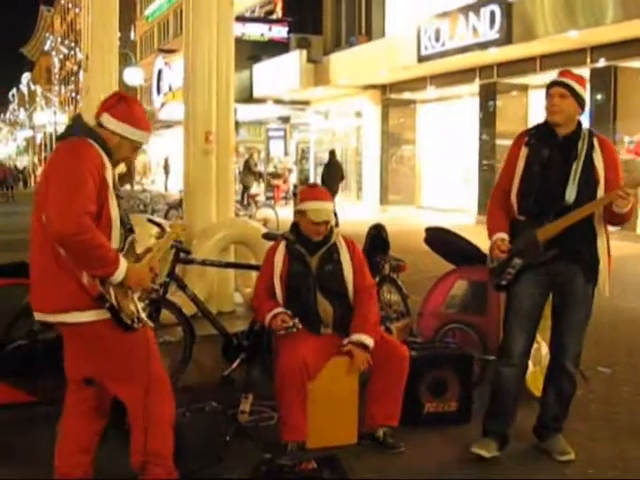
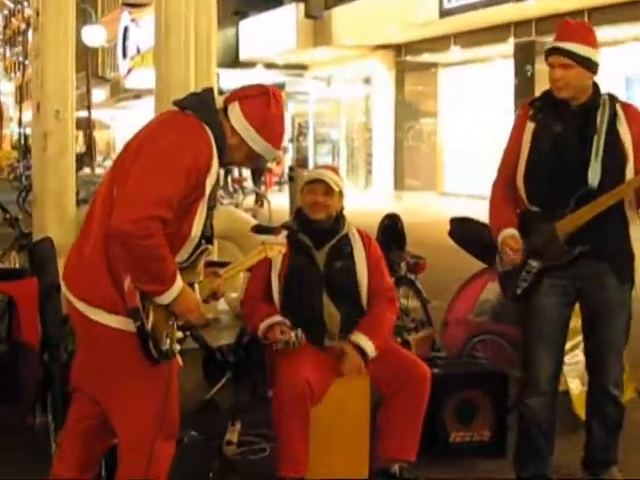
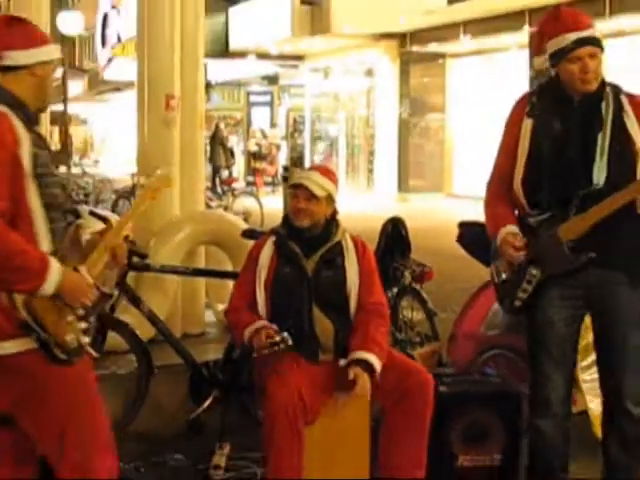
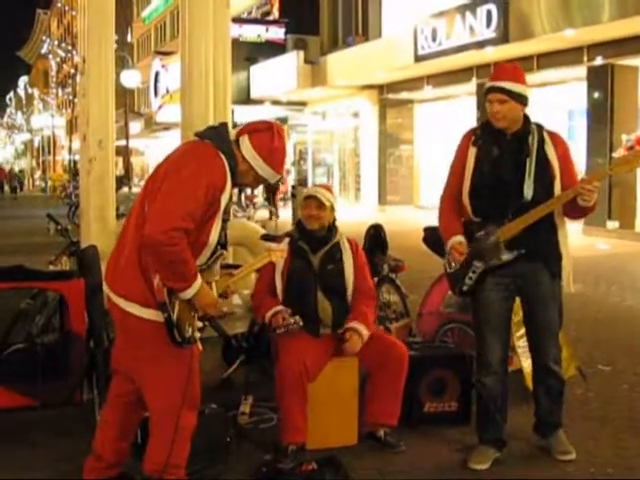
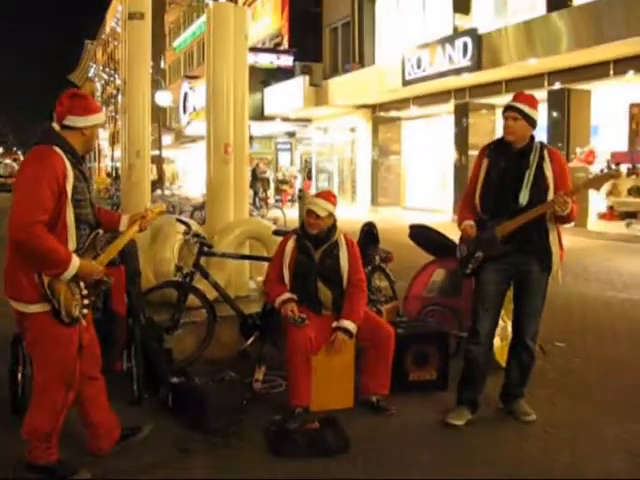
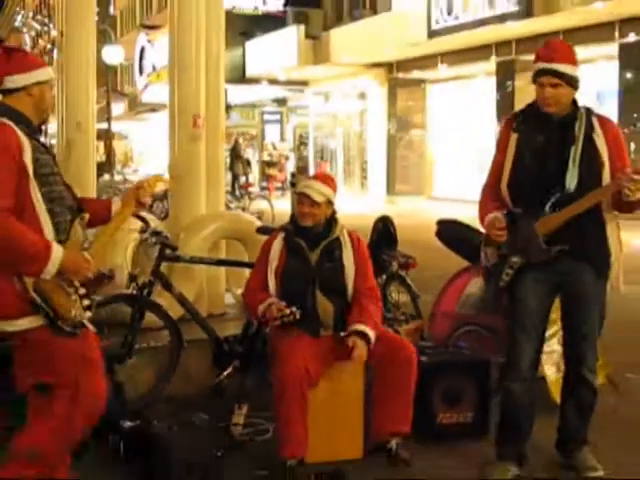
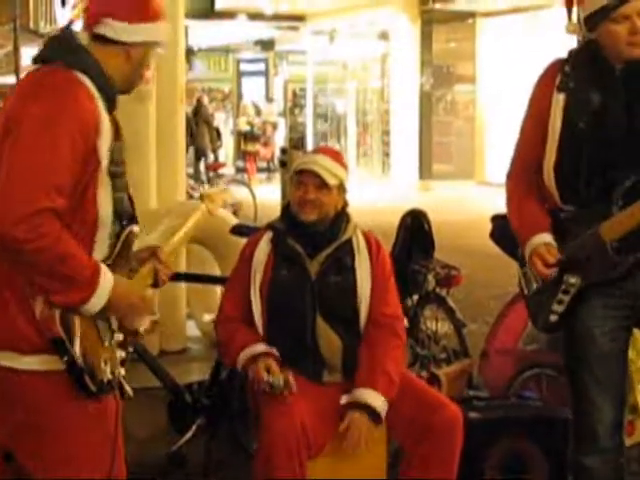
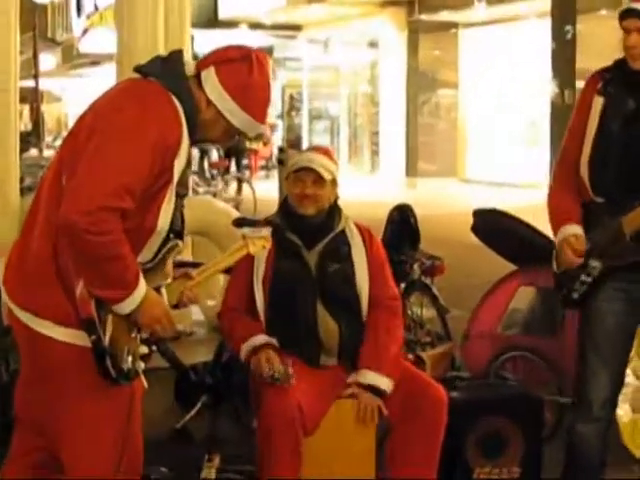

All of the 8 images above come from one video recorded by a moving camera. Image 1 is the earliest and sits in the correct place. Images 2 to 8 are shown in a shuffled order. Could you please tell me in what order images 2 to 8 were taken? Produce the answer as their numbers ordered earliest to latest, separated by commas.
4, 2, 8, 7, 3, 6, 5
